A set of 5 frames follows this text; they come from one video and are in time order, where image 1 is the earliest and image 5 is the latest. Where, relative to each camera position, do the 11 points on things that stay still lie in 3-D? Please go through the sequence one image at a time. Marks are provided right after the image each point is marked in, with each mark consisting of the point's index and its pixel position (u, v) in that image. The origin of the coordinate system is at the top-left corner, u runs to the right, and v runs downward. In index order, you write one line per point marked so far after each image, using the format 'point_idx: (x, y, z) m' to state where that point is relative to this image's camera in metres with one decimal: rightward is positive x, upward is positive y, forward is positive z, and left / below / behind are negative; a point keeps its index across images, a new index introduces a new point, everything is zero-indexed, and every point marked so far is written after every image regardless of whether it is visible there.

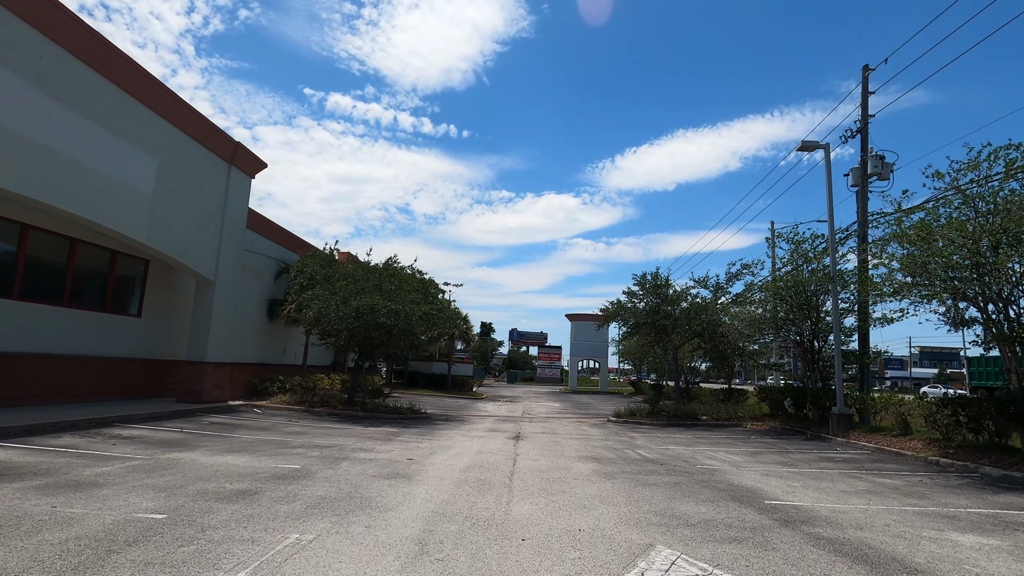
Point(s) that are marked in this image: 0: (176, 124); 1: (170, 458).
0: (-11.2, +5.4, +17.5) m
1: (-6.2, -3.1, +9.3) m
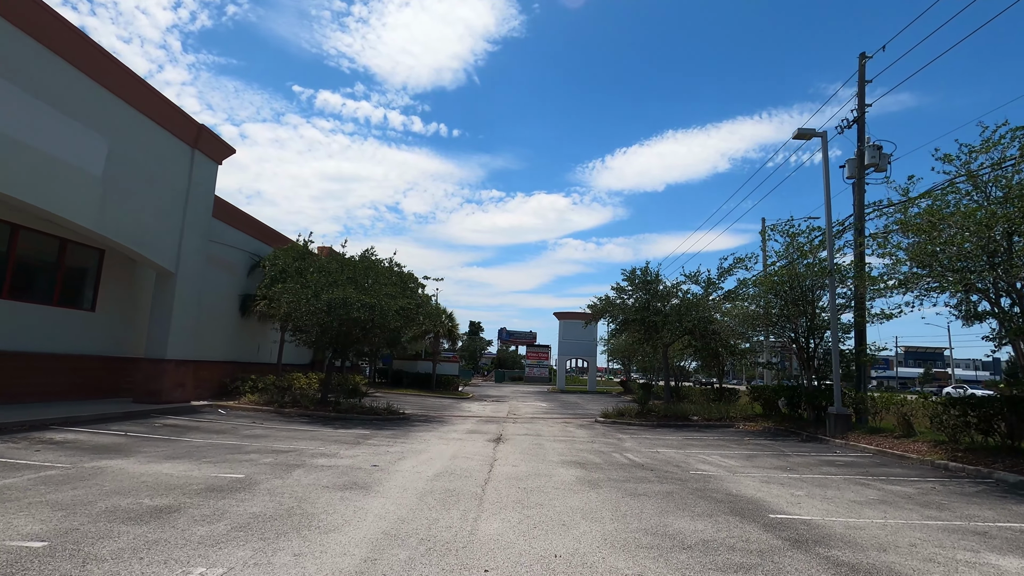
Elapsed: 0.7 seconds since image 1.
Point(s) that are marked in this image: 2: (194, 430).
0: (-11.8, +5.7, +16.3) m
1: (-6.6, -2.8, +8.2) m
2: (-7.9, -3.6, +13.0) m
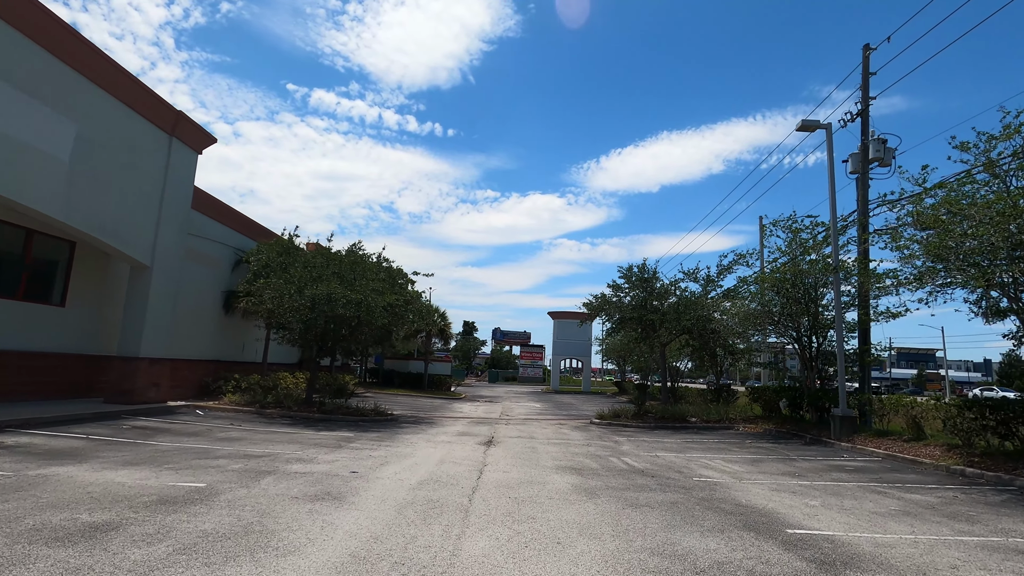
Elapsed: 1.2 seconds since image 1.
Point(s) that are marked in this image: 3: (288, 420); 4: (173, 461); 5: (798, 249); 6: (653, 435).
0: (-12.0, +5.8, +15.5) m
1: (-6.7, -2.7, +7.4) m
2: (-8.1, -3.4, +12.2) m
3: (-7.1, -4.2, +16.5) m
4: (-5.9, -3.0, +9.1) m
5: (+10.1, +1.4, +18.4) m
6: (+4.8, -5.0, +17.7) m
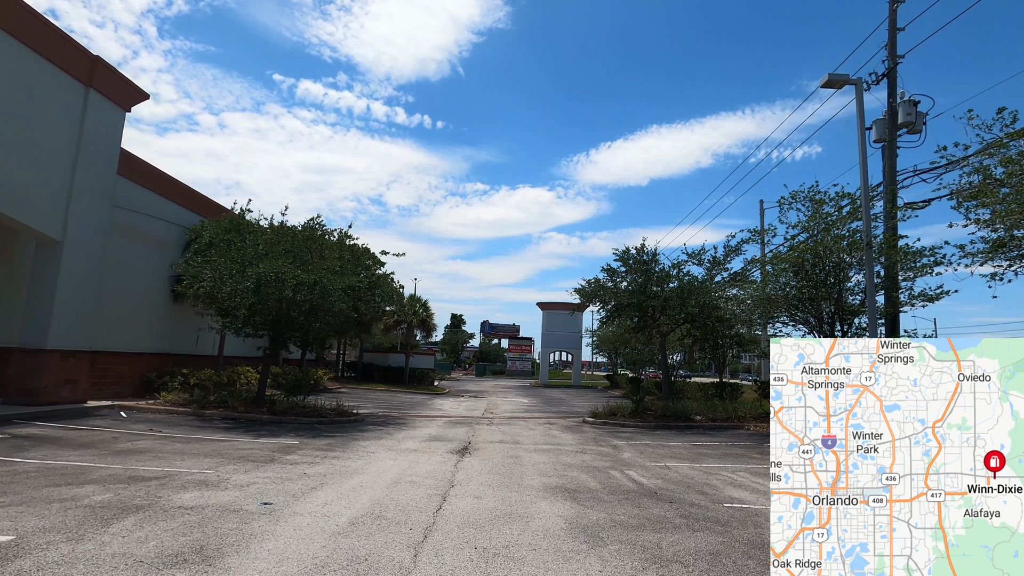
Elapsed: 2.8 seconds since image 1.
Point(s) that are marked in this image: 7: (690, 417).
0: (-12.5, +6.4, +12.7) m
1: (-7.1, -2.2, +4.9) m
2: (-8.6, -2.9, +9.6) m
3: (-7.6, -3.6, +14.0) m
4: (-6.3, -2.5, +6.6) m
5: (+9.6, +2.0, +16.1) m
6: (+4.3, -4.4, +15.5) m
7: (+6.5, -4.7, +18.9) m
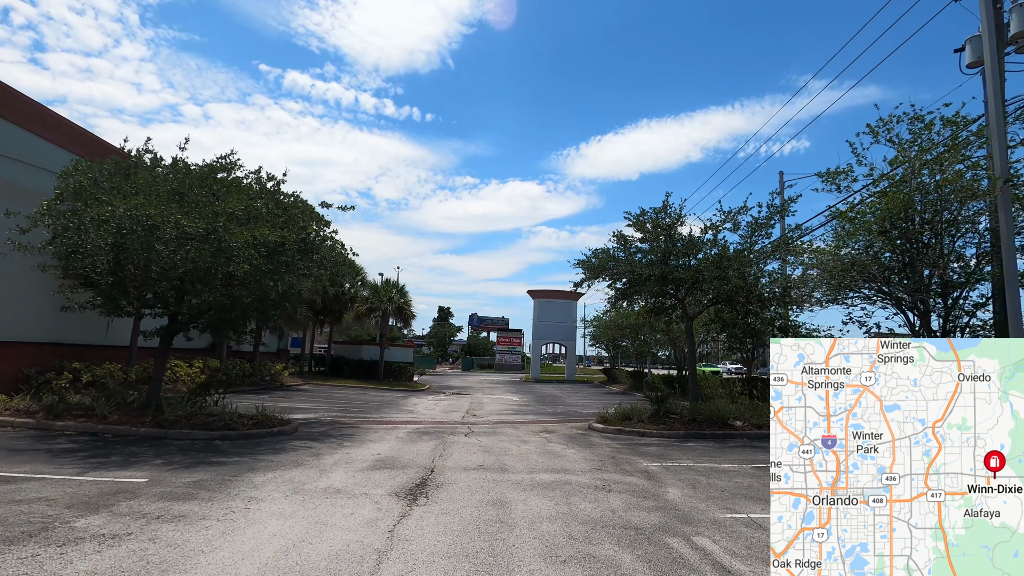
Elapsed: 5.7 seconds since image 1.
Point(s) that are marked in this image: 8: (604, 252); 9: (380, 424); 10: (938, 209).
0: (-12.7, +7.2, +8.0) m
1: (-7.2, -1.5, +0.4) m
2: (-8.8, -2.1, +5.1) m
3: (-7.9, -2.8, +9.5) m
4: (-6.4, -1.8, +2.1) m
5: (+9.3, +2.8, +11.9) m
6: (+4.0, -3.6, +11.2) m
7: (+6.1, -3.8, +14.7) m
8: (+3.0, +1.1, +17.1) m
9: (-3.8, -3.9, +15.1) m
10: (+9.5, +1.7, +11.7) m
